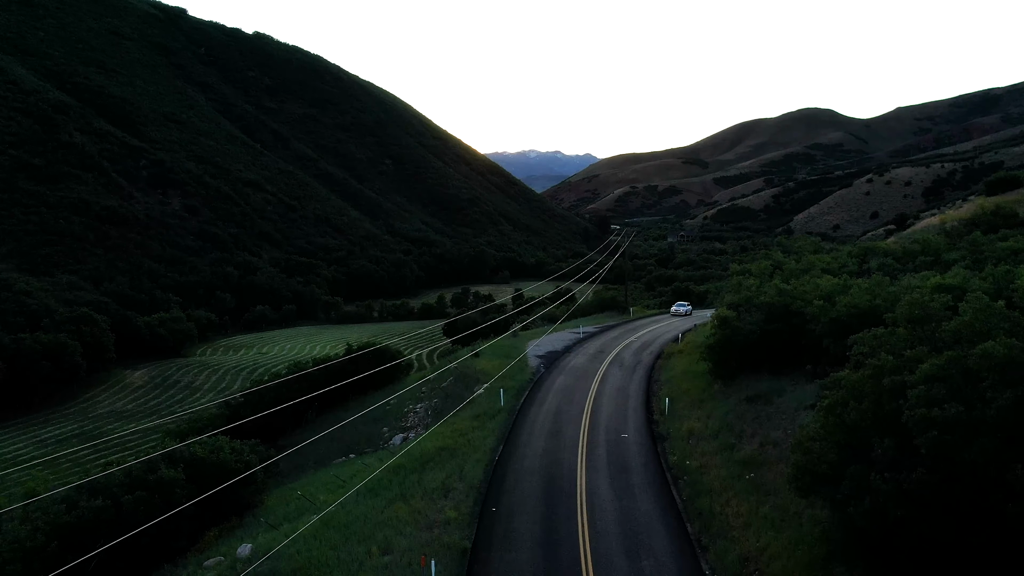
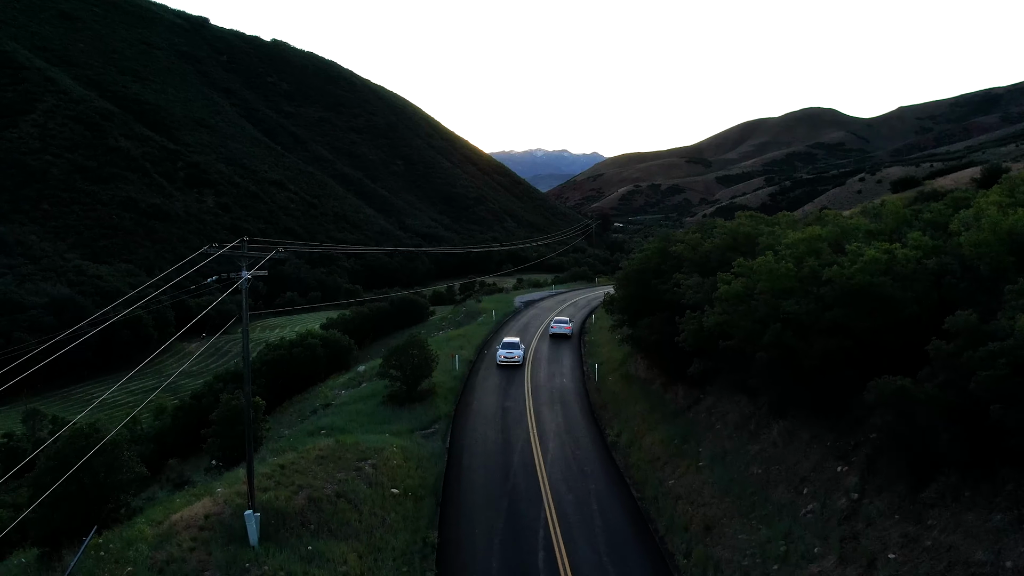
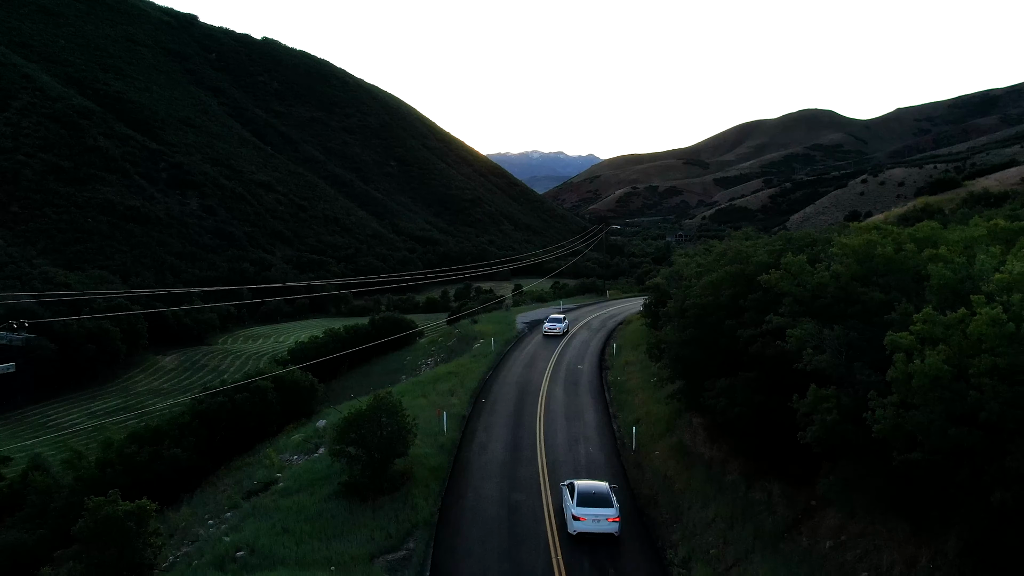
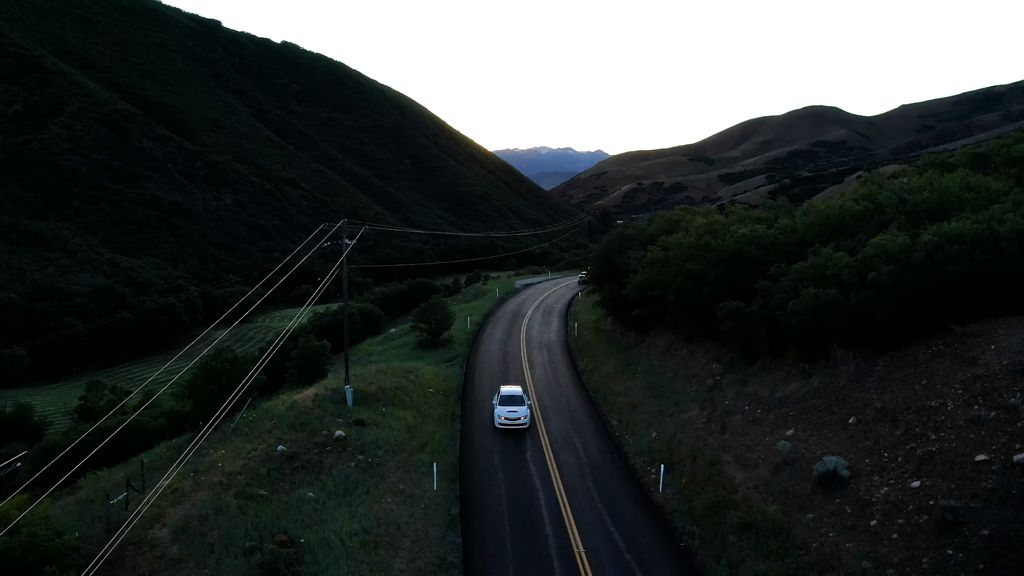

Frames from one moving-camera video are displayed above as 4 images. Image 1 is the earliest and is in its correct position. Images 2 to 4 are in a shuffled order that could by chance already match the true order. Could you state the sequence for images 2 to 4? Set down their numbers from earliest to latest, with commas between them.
3, 2, 4
